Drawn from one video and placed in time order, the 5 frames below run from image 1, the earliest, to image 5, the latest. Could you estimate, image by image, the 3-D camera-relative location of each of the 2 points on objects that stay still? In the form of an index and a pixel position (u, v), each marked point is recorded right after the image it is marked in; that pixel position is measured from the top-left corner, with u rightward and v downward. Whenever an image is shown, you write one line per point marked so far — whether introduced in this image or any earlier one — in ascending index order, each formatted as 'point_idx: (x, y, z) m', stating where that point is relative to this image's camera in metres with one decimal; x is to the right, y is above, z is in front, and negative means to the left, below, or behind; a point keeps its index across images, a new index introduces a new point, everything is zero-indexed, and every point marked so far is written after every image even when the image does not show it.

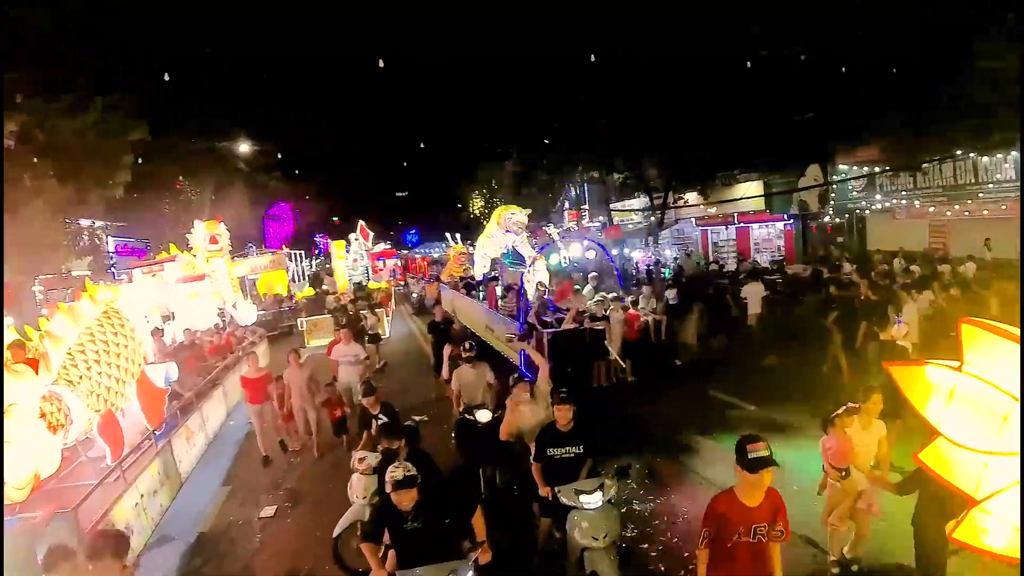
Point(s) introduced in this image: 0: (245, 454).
0: (-3.2, -1.9, +7.8) m
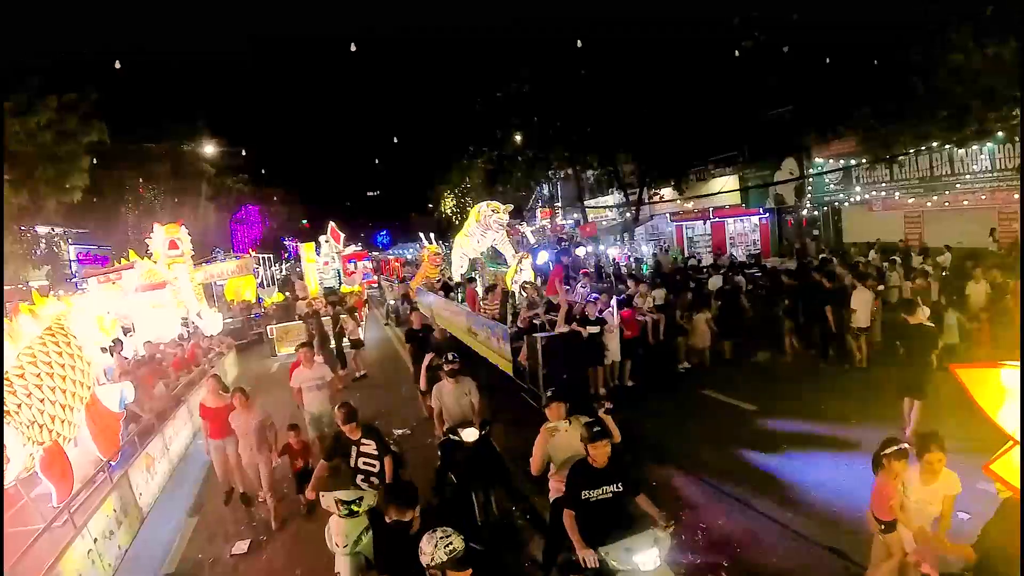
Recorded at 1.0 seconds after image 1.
0: (-3.2, -2.0, +7.1) m
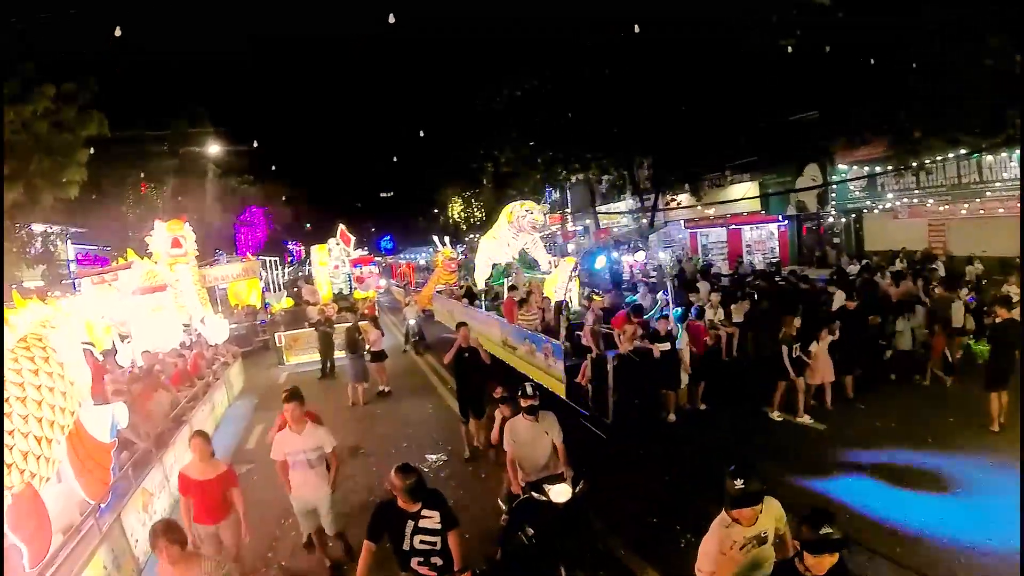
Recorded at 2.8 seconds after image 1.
0: (-2.7, -2.1, +6.1) m
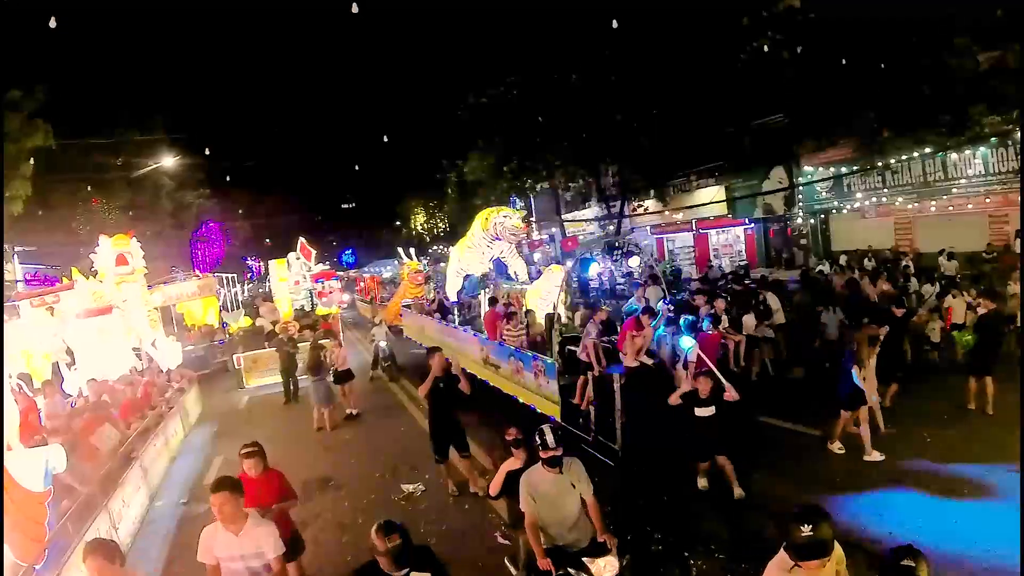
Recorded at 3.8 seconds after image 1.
0: (-2.8, -2.2, +5.5) m
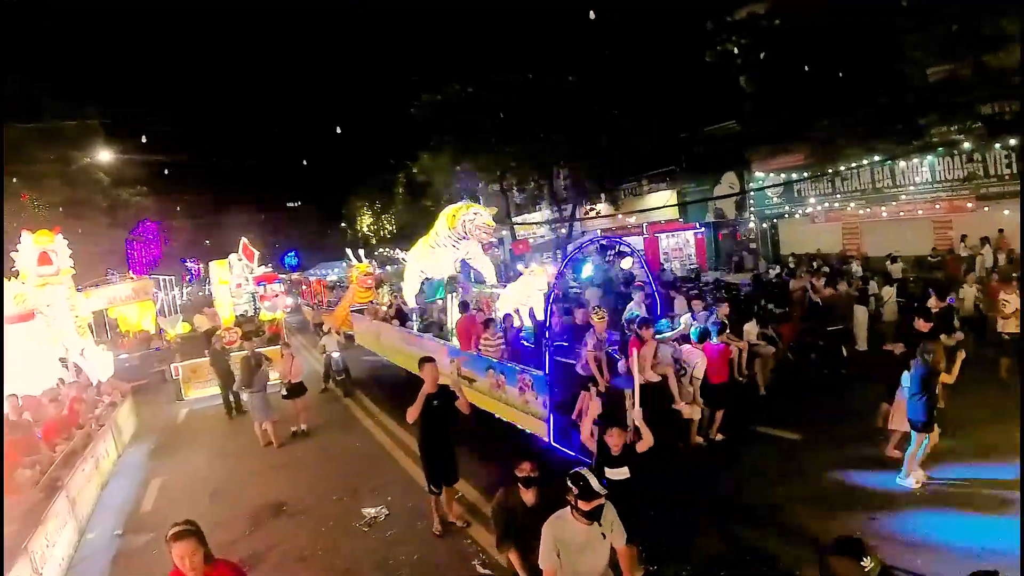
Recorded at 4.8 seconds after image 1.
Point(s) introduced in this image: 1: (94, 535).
0: (-2.9, -2.3, +4.8) m
1: (-3.6, -2.2, +5.6) m
